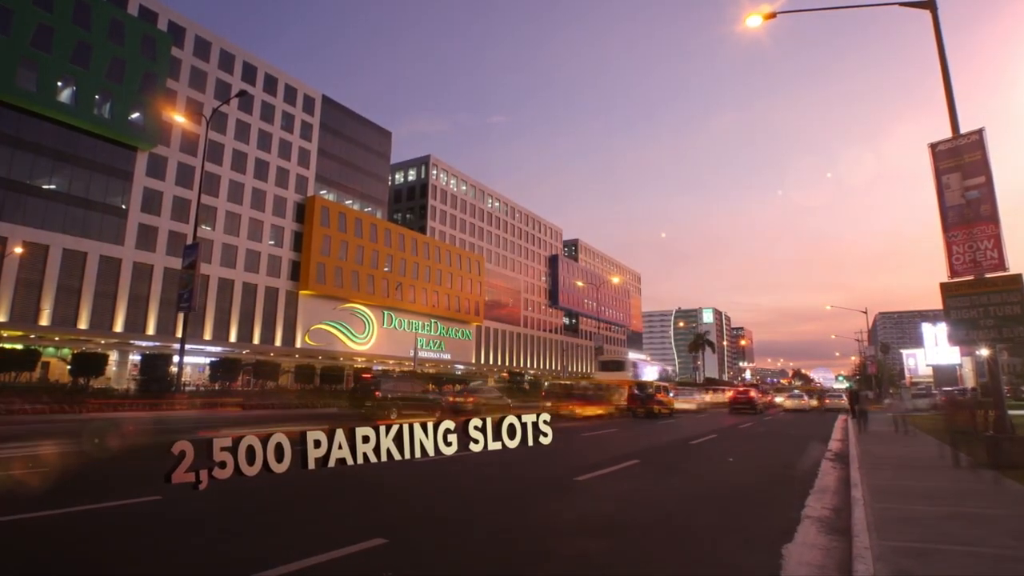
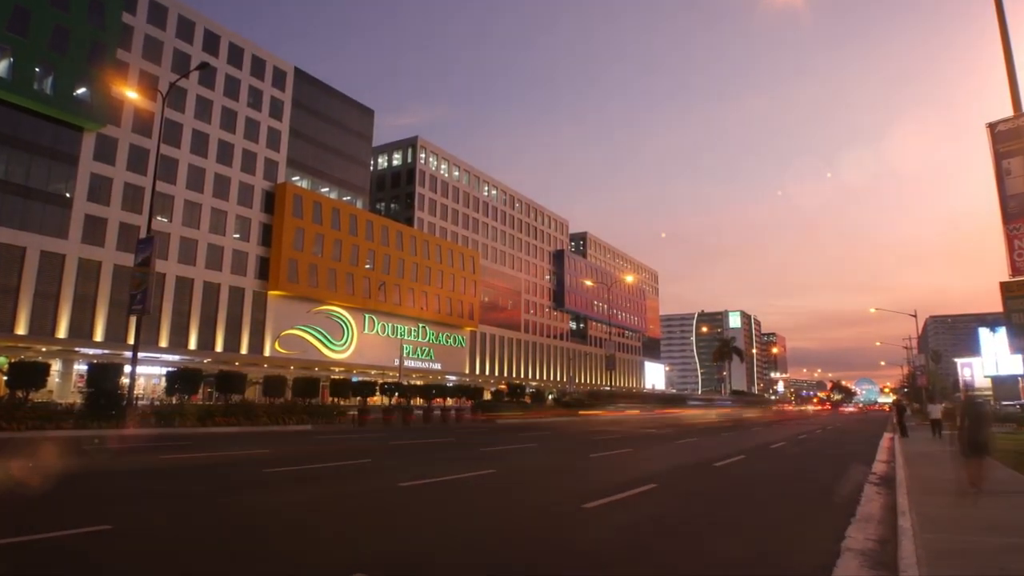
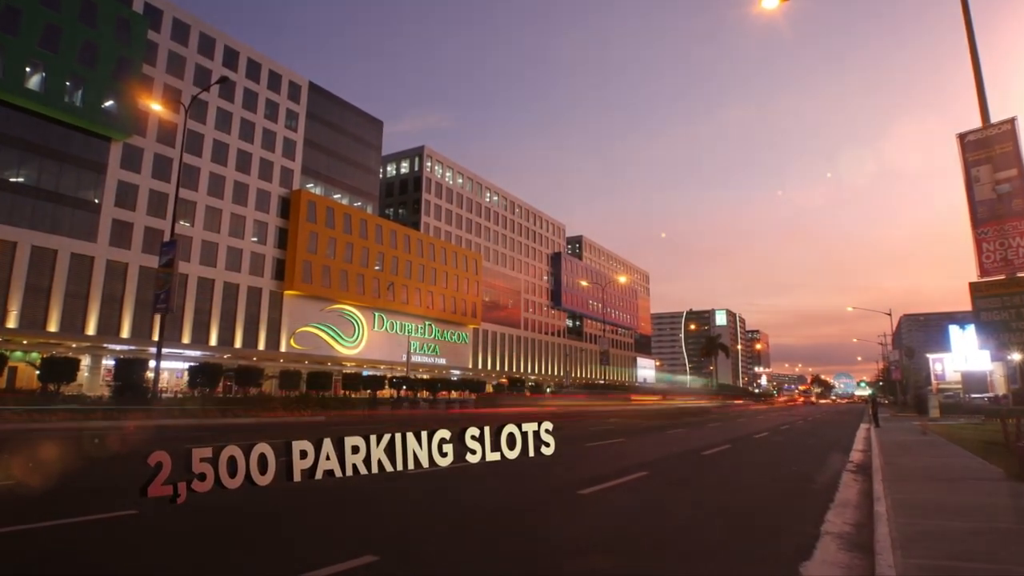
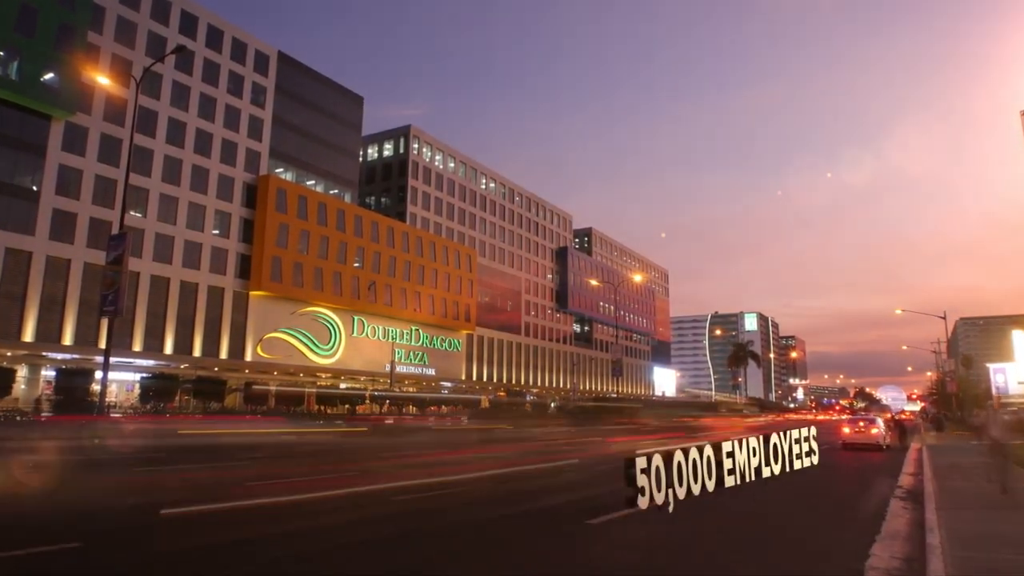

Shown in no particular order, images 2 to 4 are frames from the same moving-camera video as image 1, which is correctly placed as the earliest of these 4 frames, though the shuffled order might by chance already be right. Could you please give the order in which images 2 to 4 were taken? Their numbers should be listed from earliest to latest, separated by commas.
3, 2, 4
